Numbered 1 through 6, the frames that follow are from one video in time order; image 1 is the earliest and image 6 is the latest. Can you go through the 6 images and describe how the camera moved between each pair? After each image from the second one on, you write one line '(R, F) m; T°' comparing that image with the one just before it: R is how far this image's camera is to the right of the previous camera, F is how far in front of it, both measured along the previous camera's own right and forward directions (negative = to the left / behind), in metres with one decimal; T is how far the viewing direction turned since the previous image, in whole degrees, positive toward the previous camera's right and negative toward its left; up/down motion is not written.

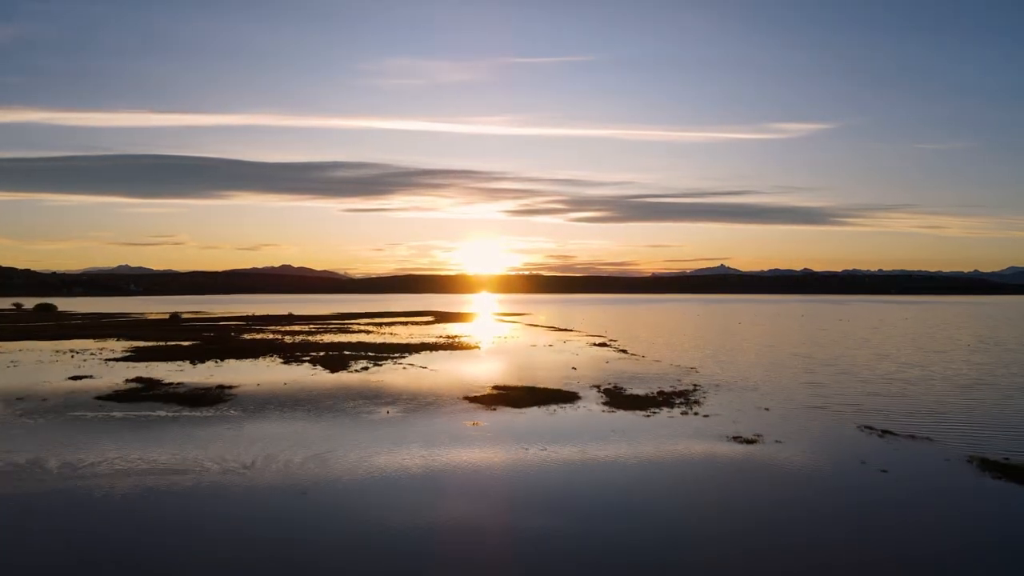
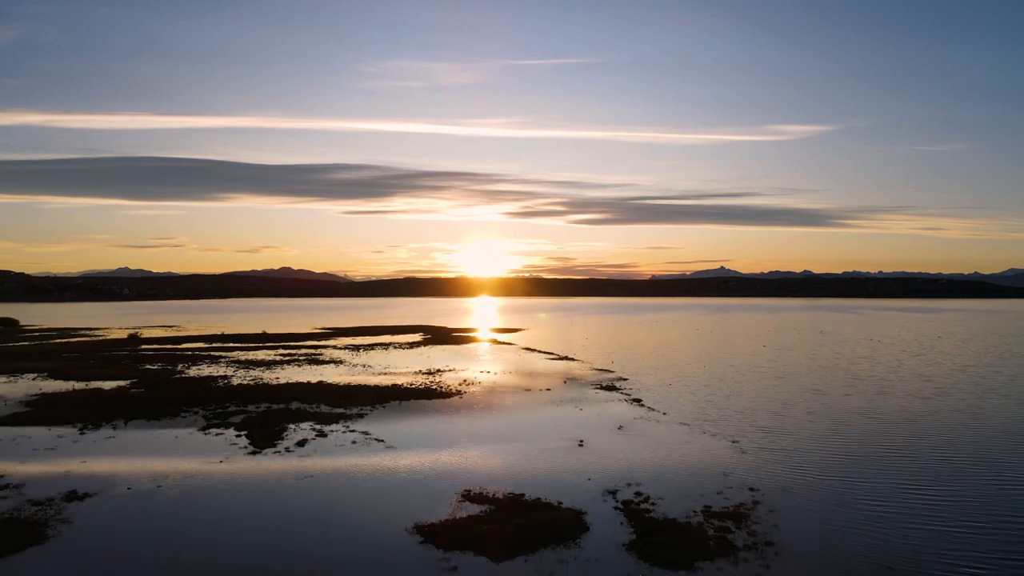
(+0.2, +2.1) m; 0°
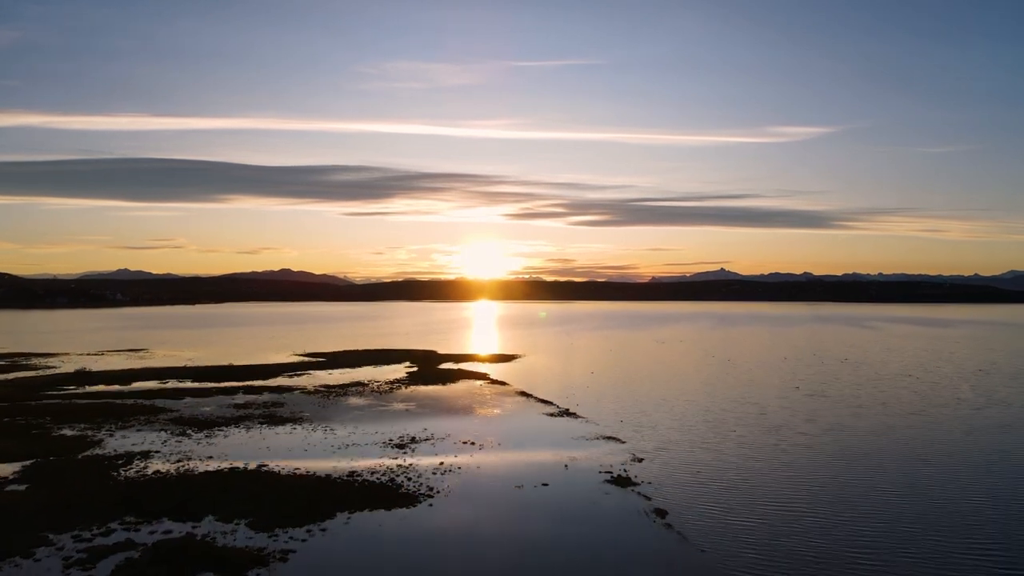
(+0.1, +2.2) m; 0°
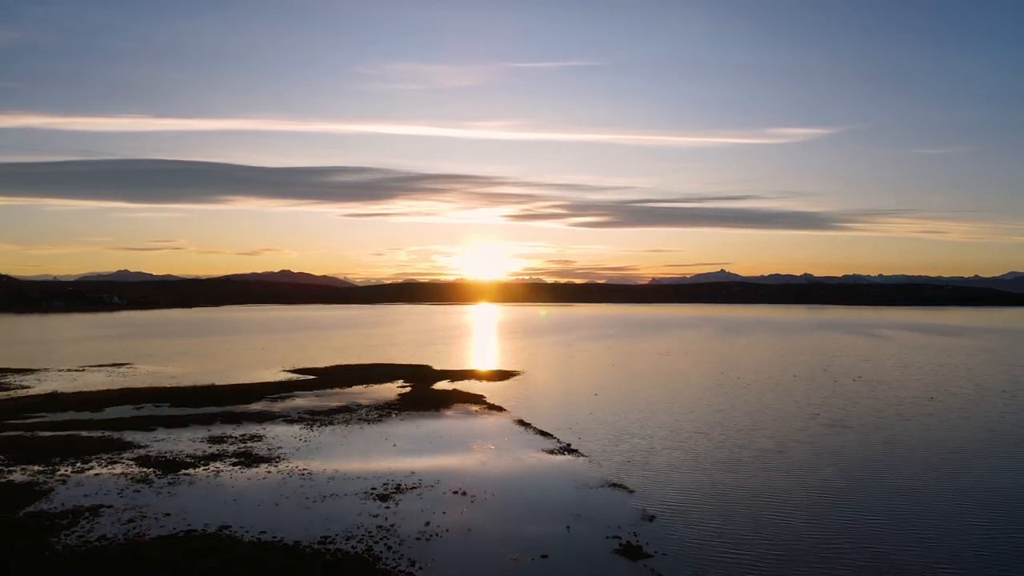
(+0.1, +1.0) m; 0°
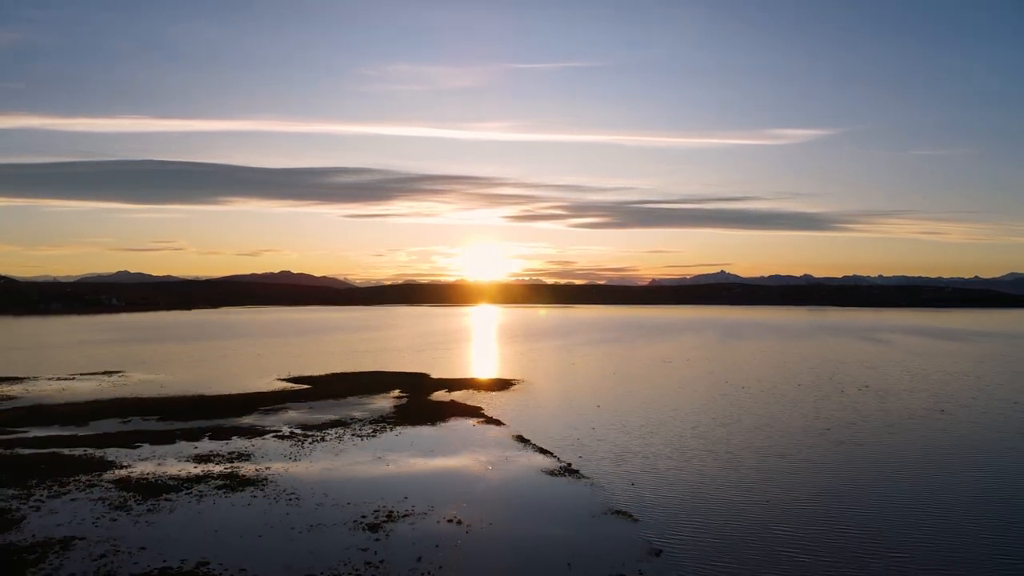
(0.0, +0.5) m; 0°
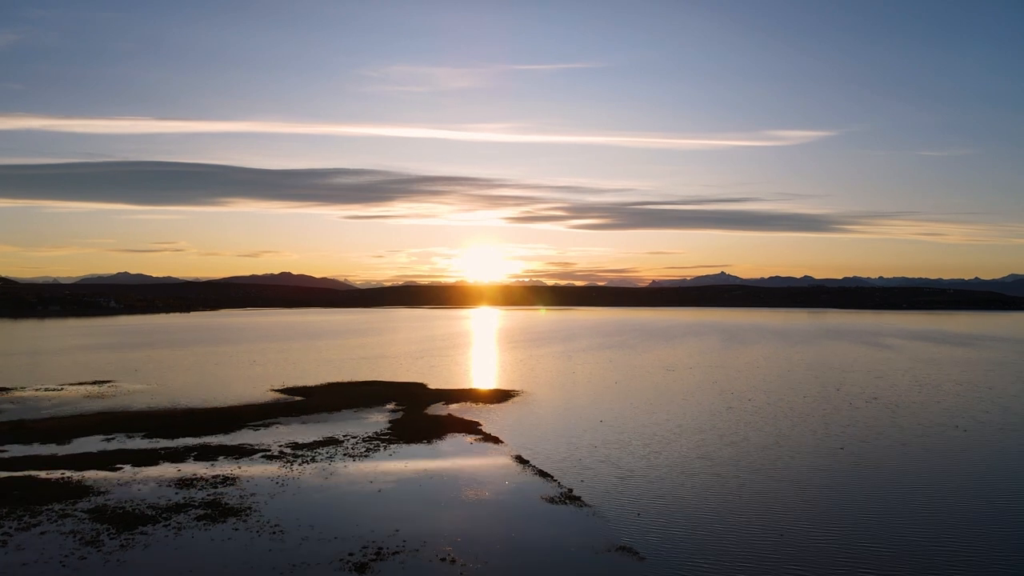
(0.0, +0.6) m; 0°
